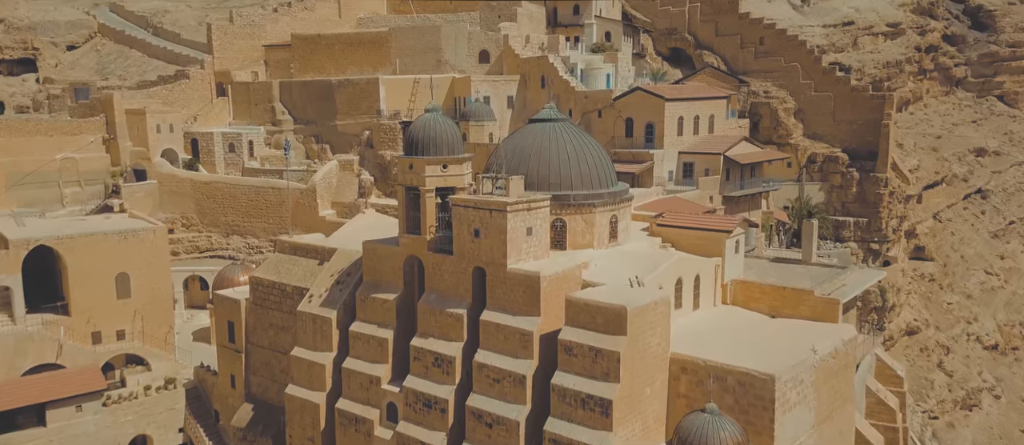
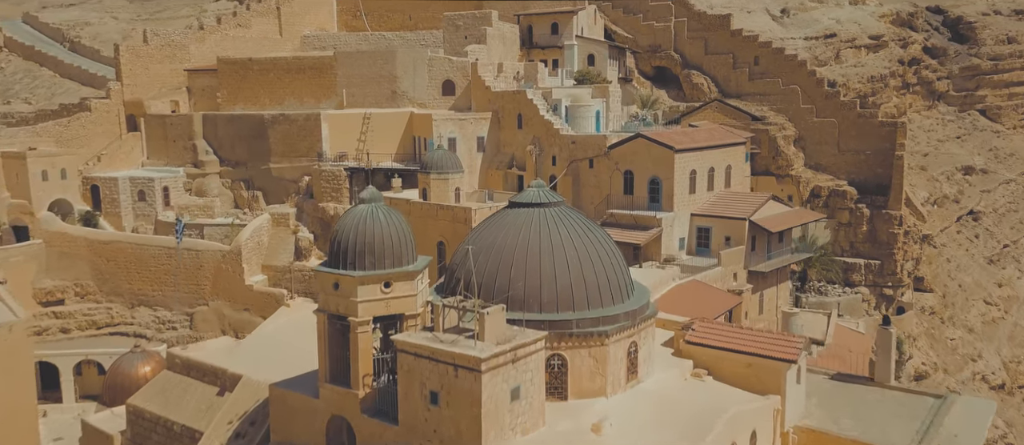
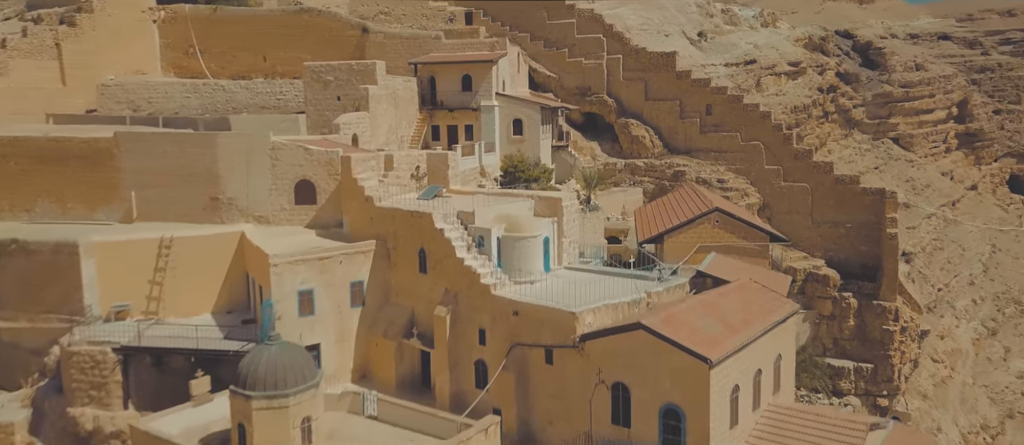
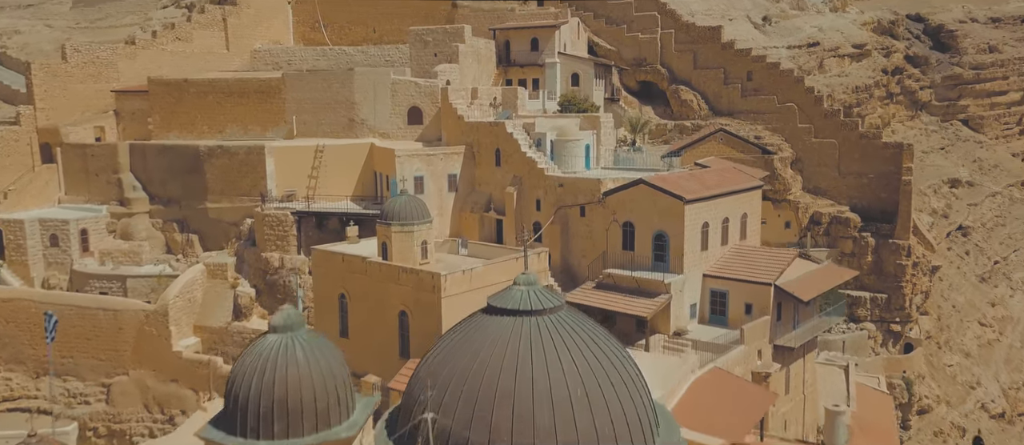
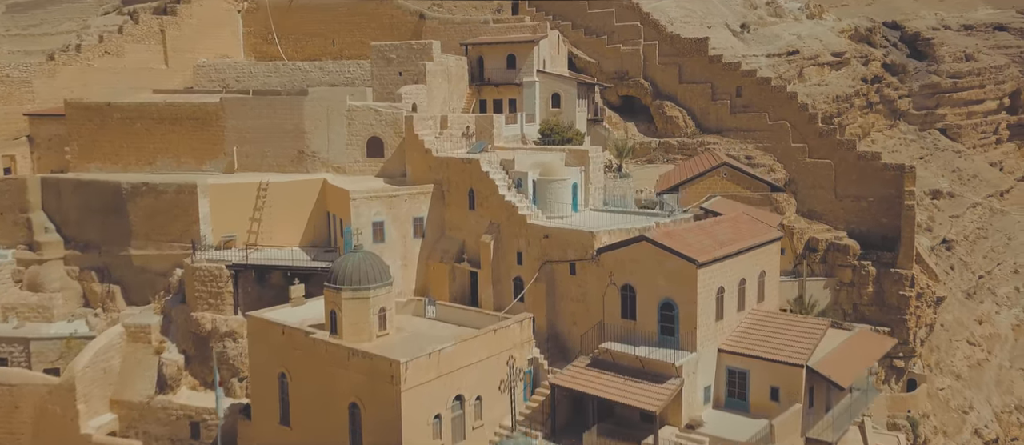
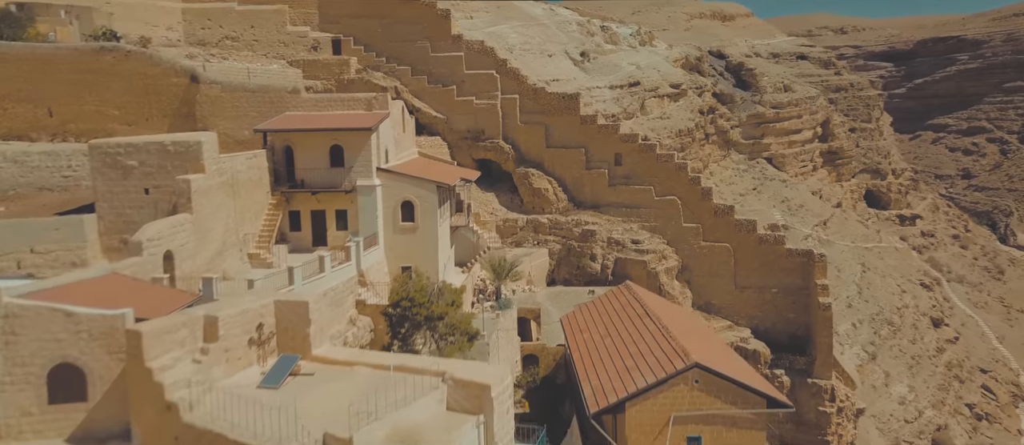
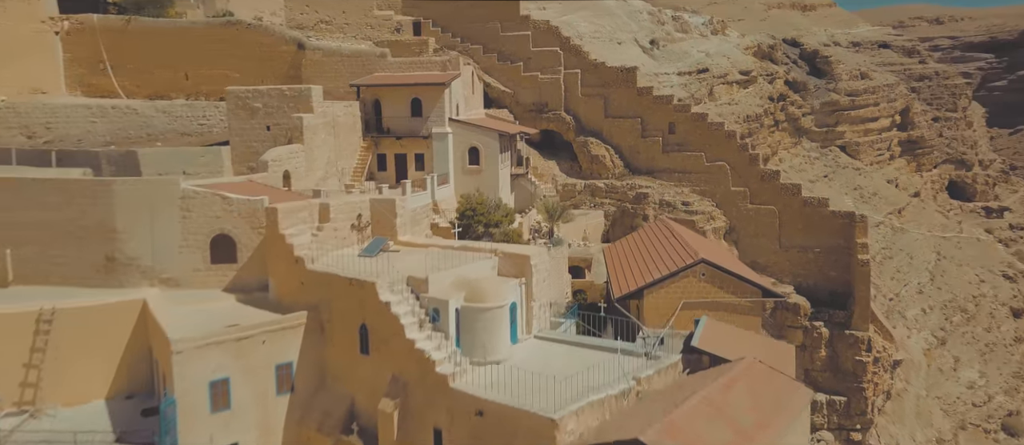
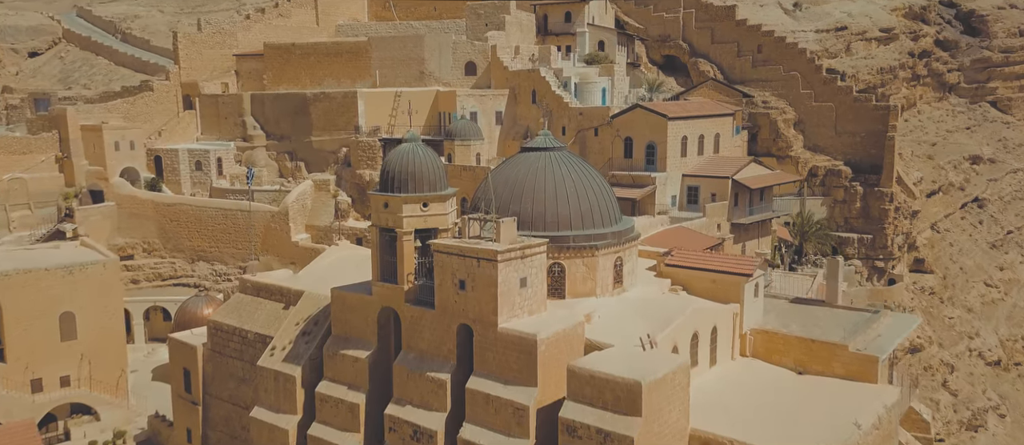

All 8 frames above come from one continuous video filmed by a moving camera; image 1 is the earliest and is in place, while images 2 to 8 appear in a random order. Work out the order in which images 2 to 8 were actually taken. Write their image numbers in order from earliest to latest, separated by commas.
8, 2, 4, 5, 3, 7, 6
